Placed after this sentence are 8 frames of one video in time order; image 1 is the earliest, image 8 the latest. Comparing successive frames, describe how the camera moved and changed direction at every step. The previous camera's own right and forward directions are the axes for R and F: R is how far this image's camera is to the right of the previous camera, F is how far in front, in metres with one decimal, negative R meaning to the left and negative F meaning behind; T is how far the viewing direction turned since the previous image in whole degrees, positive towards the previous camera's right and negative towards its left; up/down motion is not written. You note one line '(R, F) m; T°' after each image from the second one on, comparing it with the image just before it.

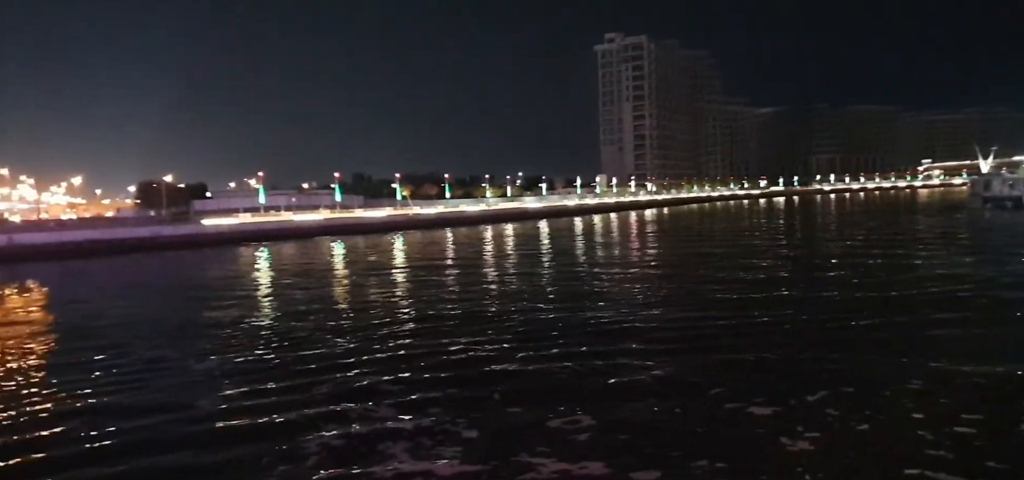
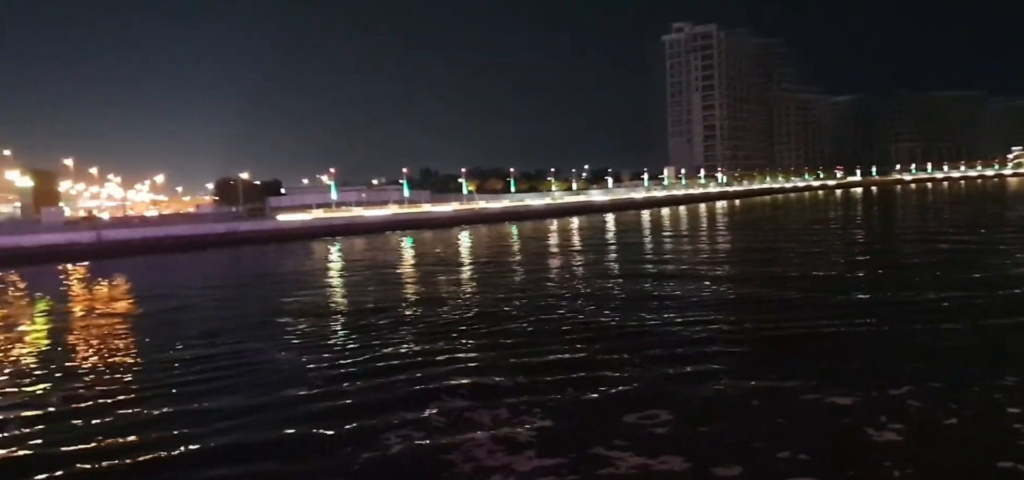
(-0.1, -0.1) m; -4°
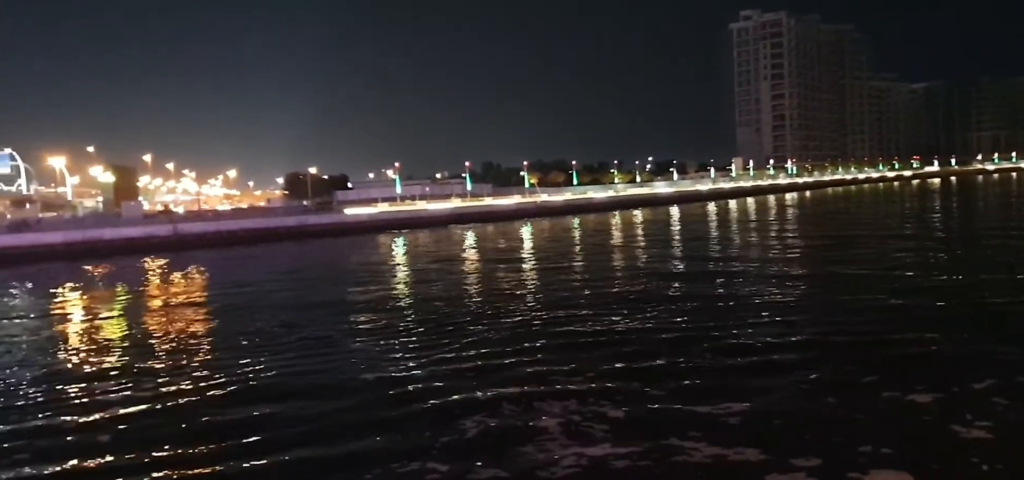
(-0.1, 0.0) m; -4°
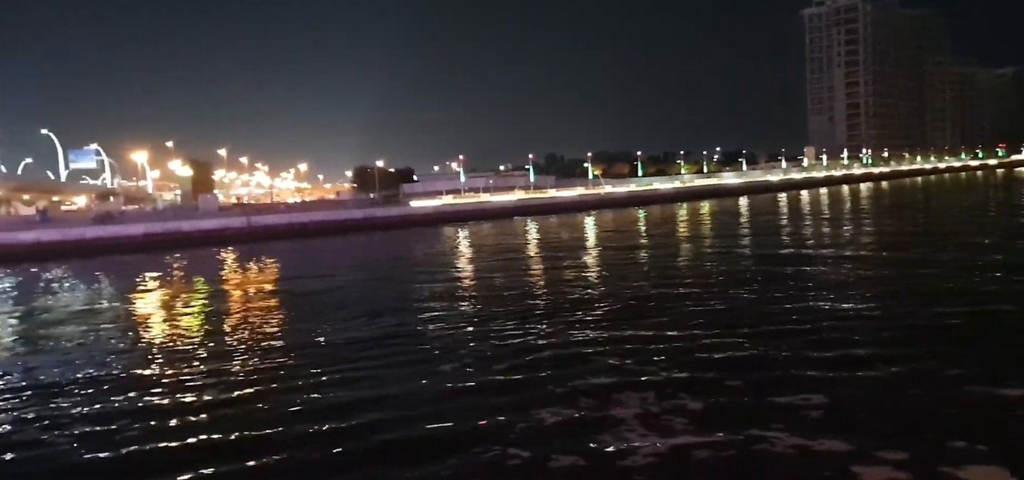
(-0.1, 0.0) m; -4°
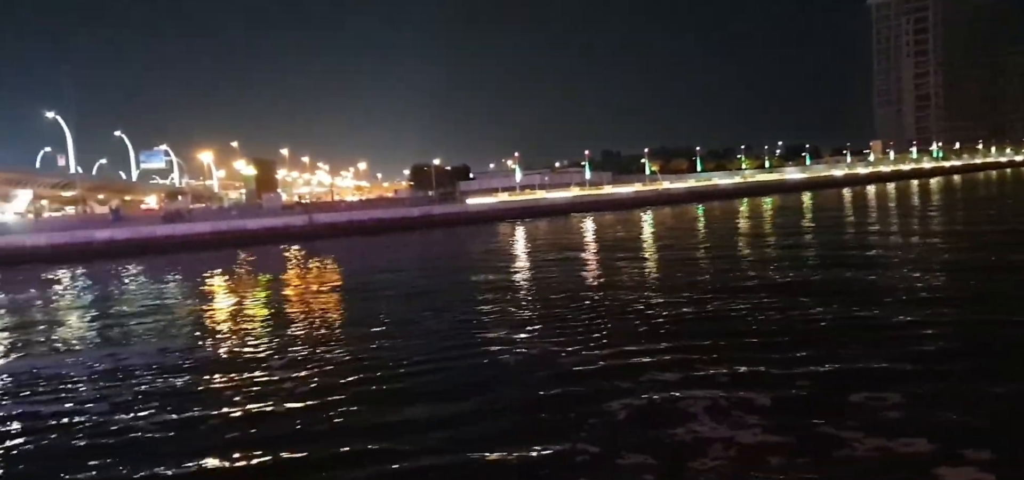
(-0.1, 0.0) m; -4°
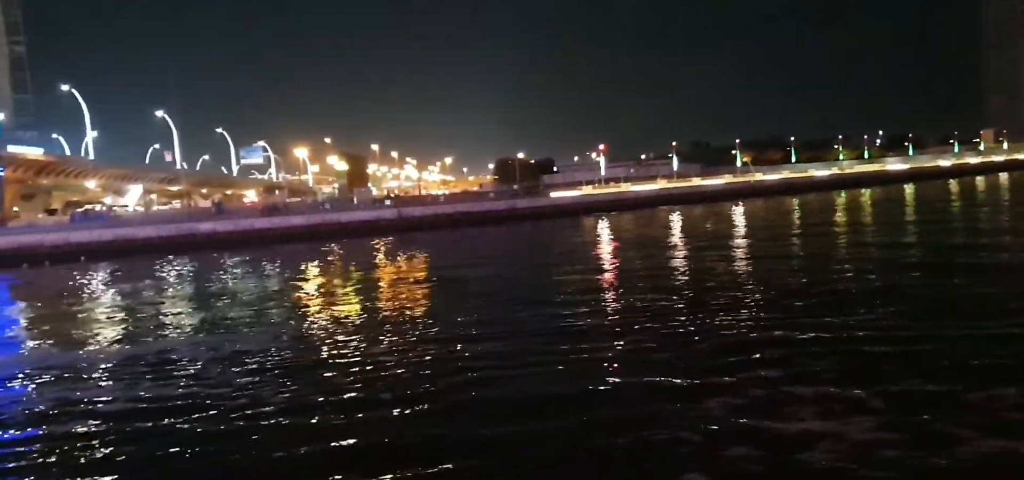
(0.0, -0.5) m; -5°
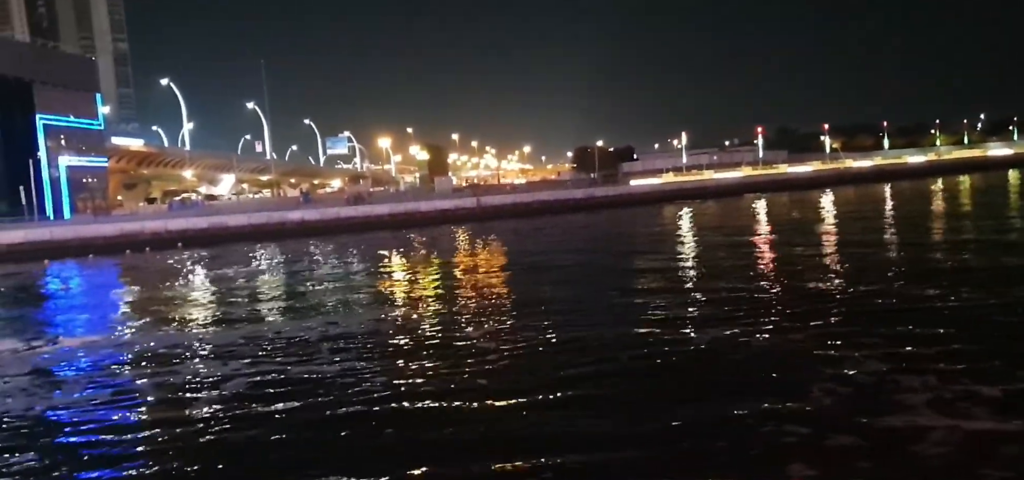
(0.0, -0.5) m; -5°
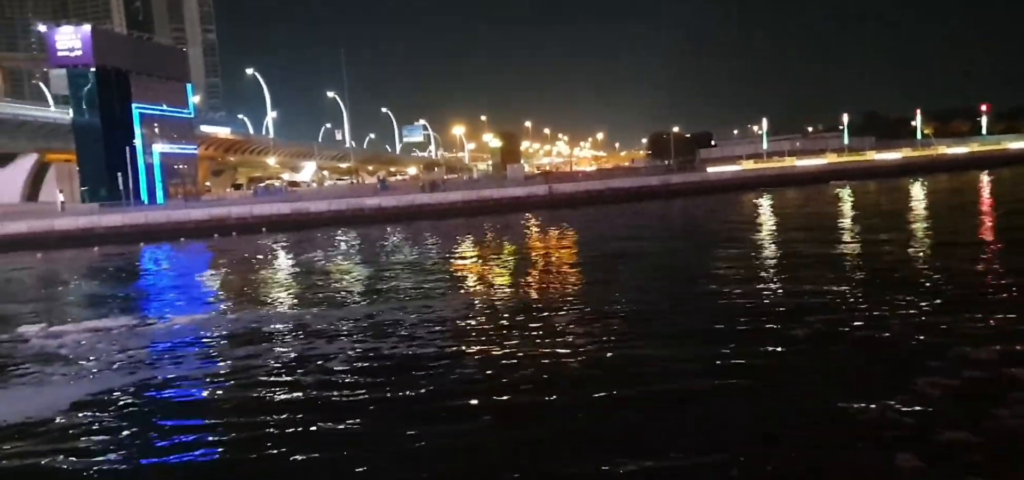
(+0.1, -0.7) m; -5°
